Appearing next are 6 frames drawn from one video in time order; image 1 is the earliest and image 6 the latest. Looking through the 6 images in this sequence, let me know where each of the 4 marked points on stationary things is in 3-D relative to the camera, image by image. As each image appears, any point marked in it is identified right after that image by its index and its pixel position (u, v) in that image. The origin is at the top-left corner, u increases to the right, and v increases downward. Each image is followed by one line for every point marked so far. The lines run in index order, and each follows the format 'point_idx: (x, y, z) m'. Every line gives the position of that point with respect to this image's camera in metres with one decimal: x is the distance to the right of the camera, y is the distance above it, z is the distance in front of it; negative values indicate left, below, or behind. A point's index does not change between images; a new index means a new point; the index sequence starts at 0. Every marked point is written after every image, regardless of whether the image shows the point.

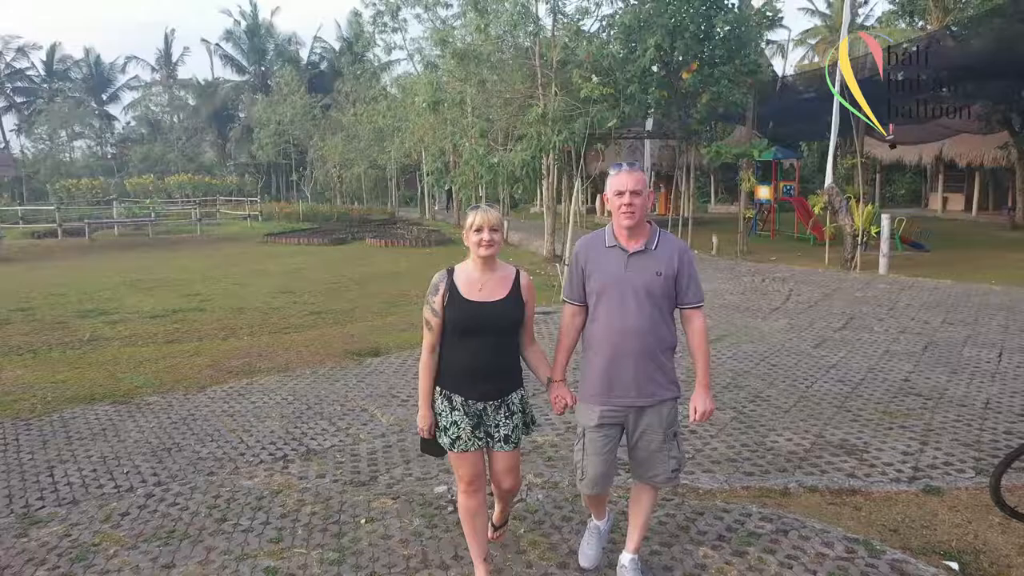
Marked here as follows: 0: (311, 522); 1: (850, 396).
0: (-0.8, -1.0, +4.1) m
1: (+2.1, -0.7, +6.1) m
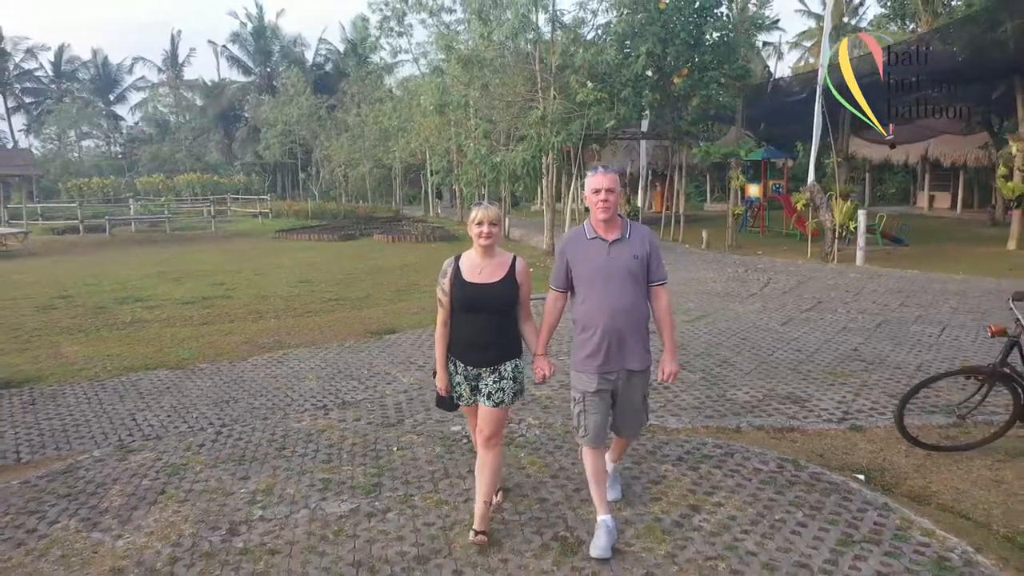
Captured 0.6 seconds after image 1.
0: (-0.8, -0.8, +5.1) m
1: (+2.1, -0.5, +7.1) m
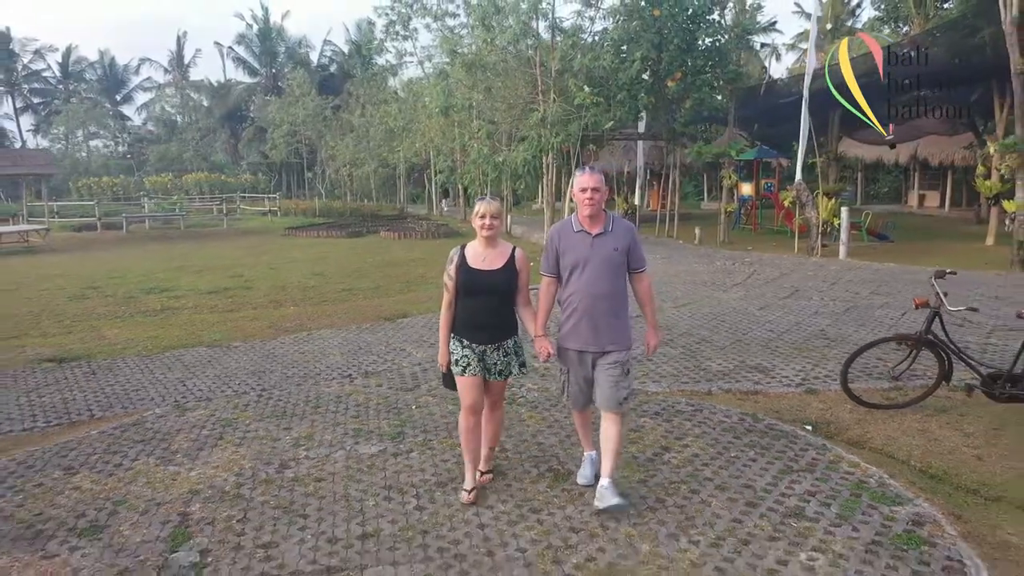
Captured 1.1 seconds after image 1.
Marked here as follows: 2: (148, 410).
0: (-0.8, -0.7, +6.0) m
1: (+2.1, -0.4, +7.9) m
2: (-2.3, -0.7, +6.1) m
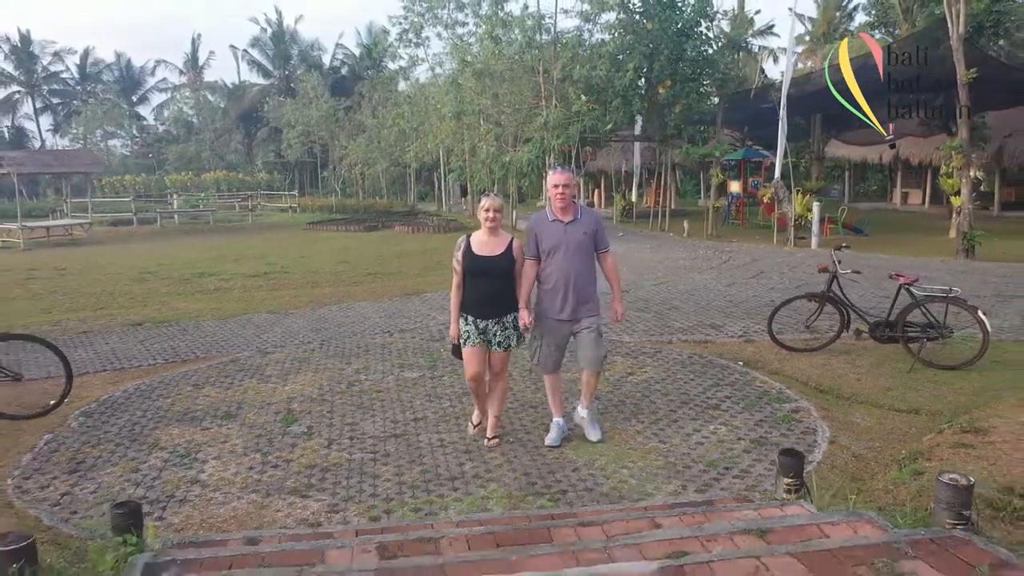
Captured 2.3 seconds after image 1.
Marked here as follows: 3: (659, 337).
0: (-0.8, -0.5, +7.8) m
1: (+2.2, -0.2, +9.7) m
2: (-2.2, -0.5, +7.9) m
3: (+1.2, -0.4, +8.2) m
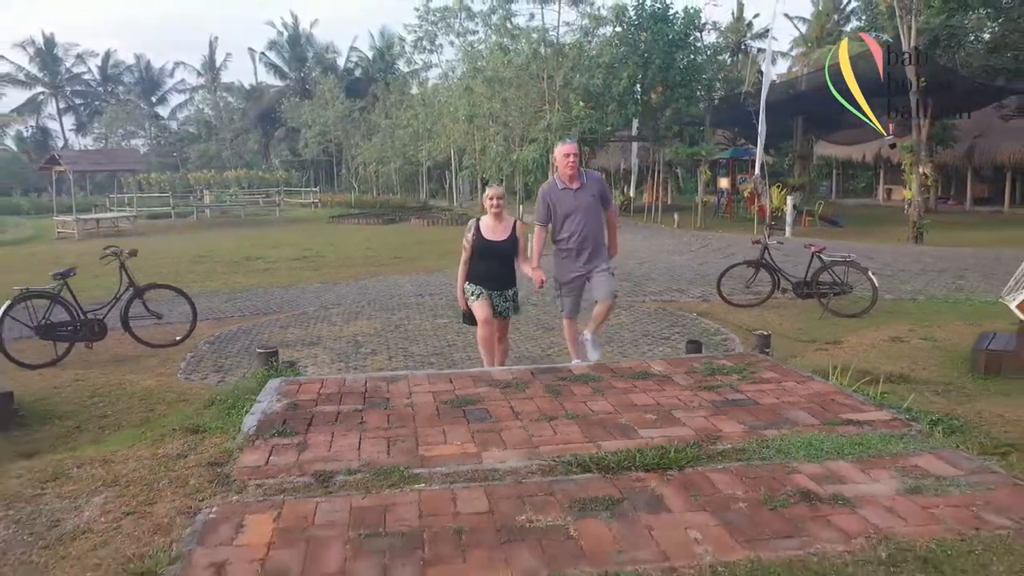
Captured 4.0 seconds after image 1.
0: (-0.7, -0.2, +10.0) m
1: (+2.2, +0.1, +11.9) m
2: (-2.1, -0.2, +10.1) m
3: (+1.3, -0.1, +10.4) m
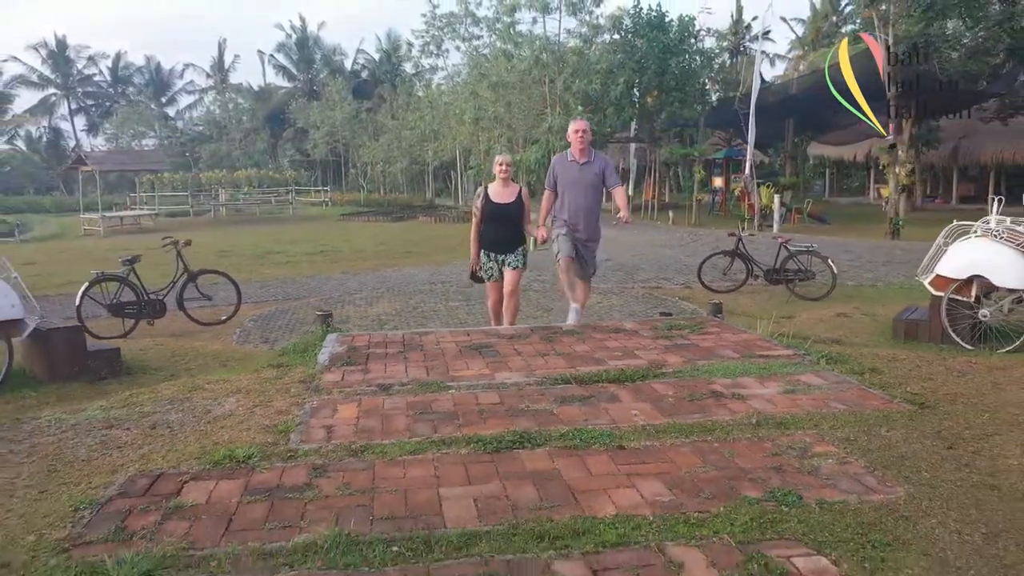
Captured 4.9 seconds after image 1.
0: (-0.7, -0.1, +11.3) m
1: (+2.3, +0.3, +13.1) m
2: (-2.1, -0.1, +11.4) m
3: (+1.3, 0.0, +11.6) m
